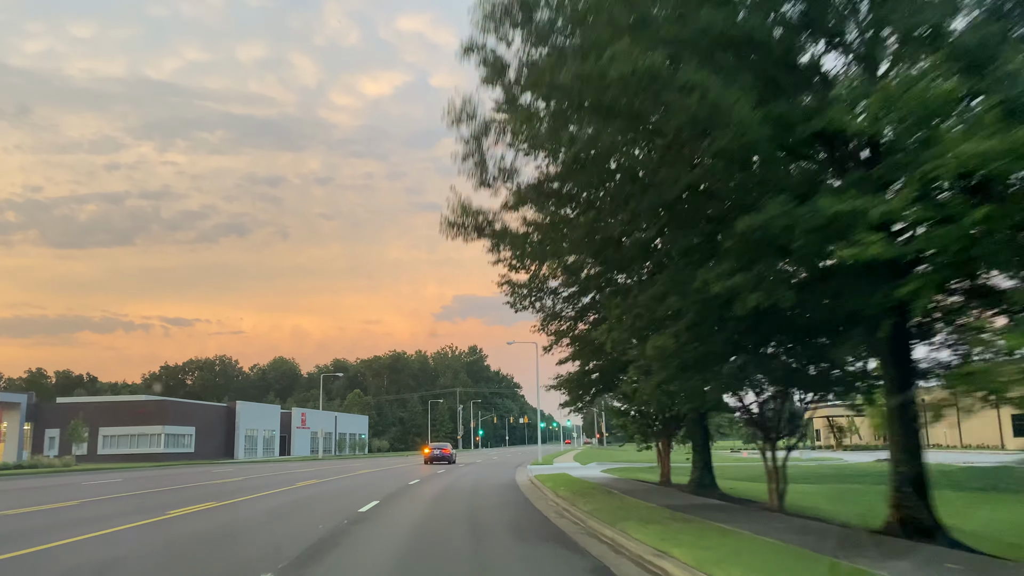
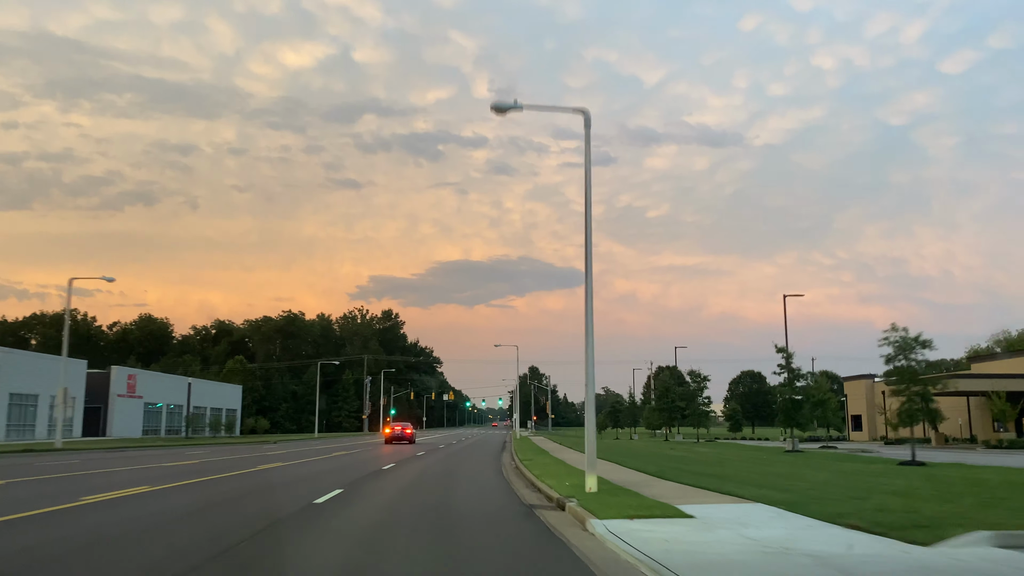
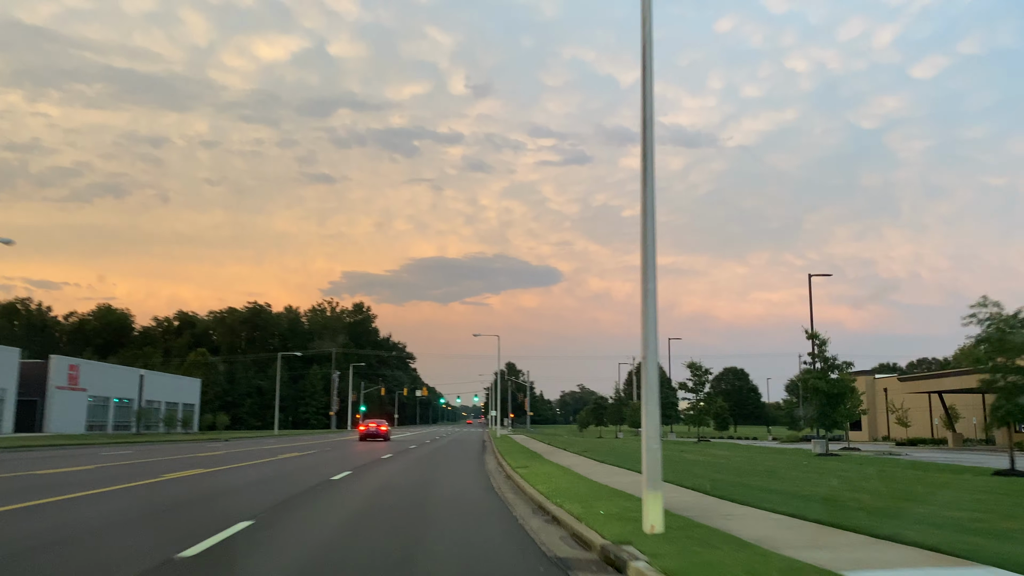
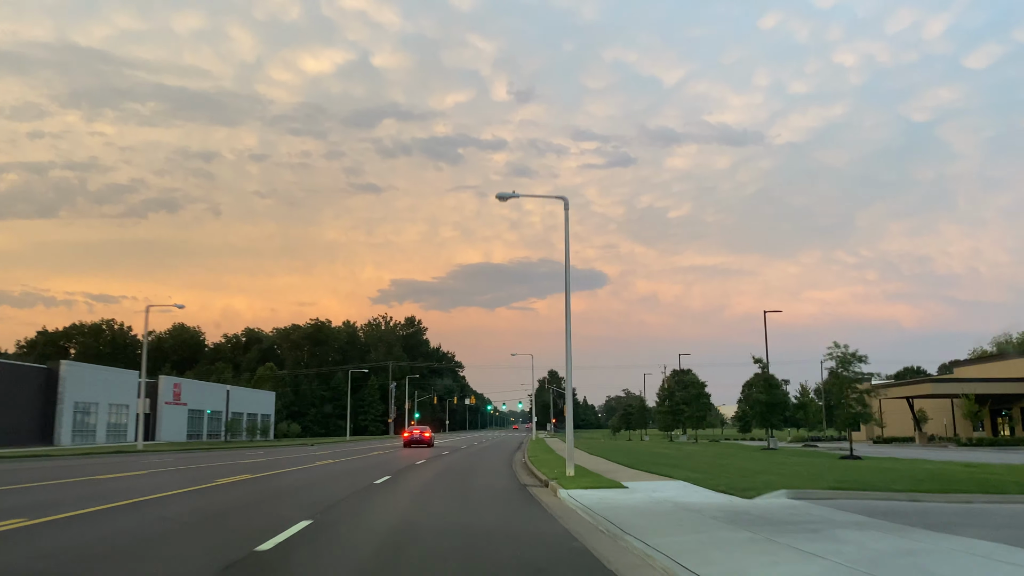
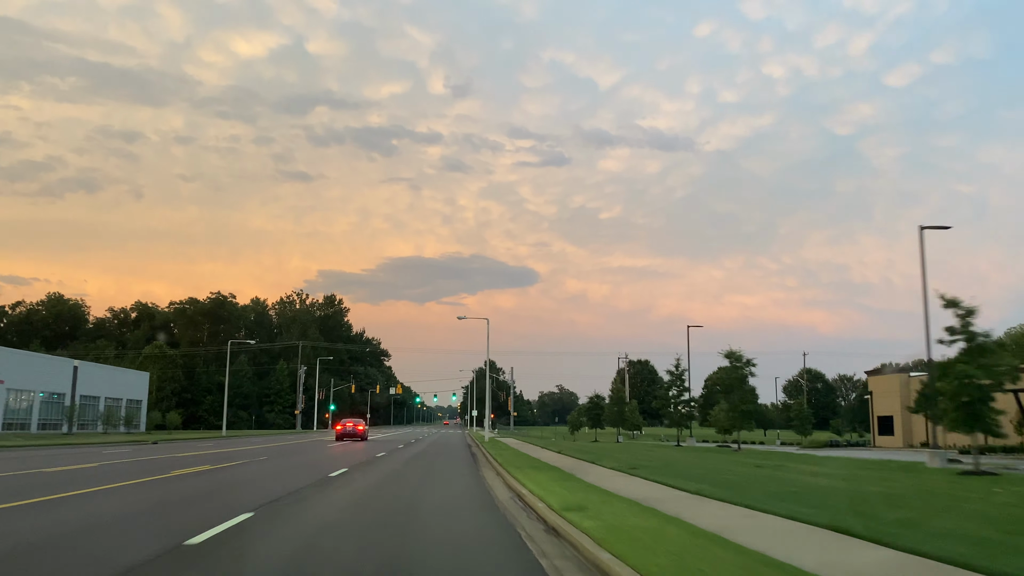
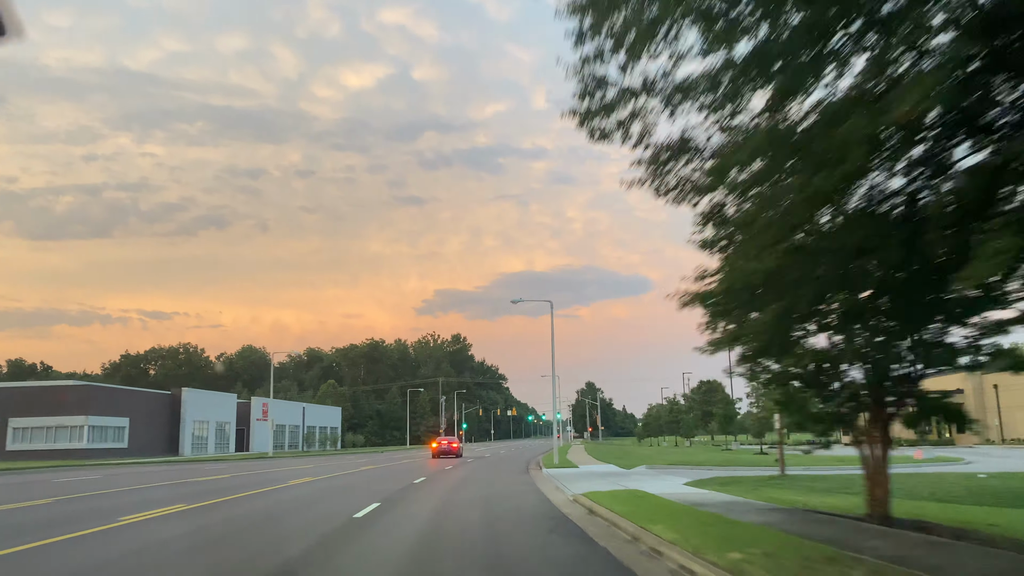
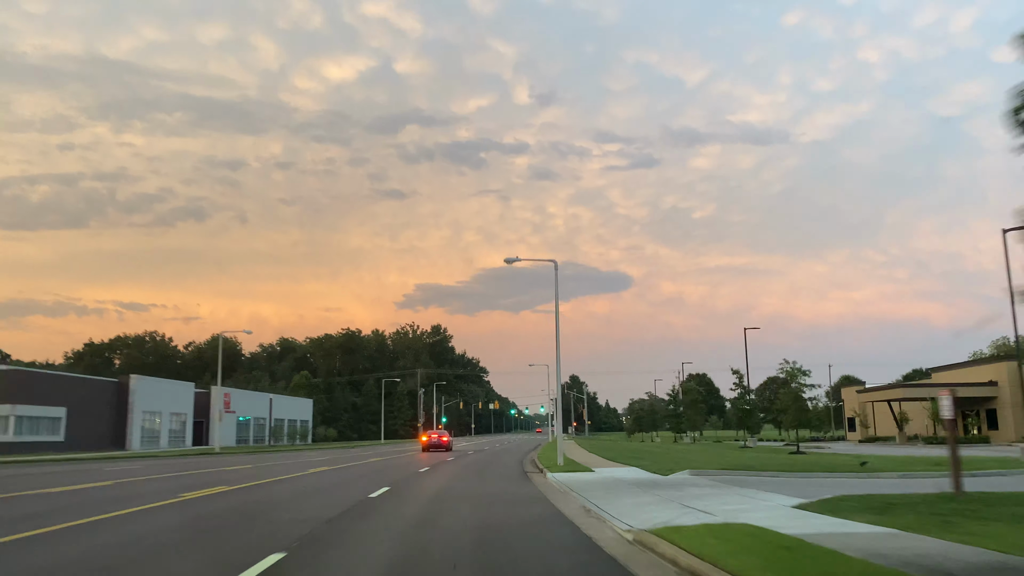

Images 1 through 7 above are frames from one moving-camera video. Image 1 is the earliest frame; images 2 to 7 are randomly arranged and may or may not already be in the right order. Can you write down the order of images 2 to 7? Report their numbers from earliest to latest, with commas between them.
6, 7, 4, 2, 3, 5
